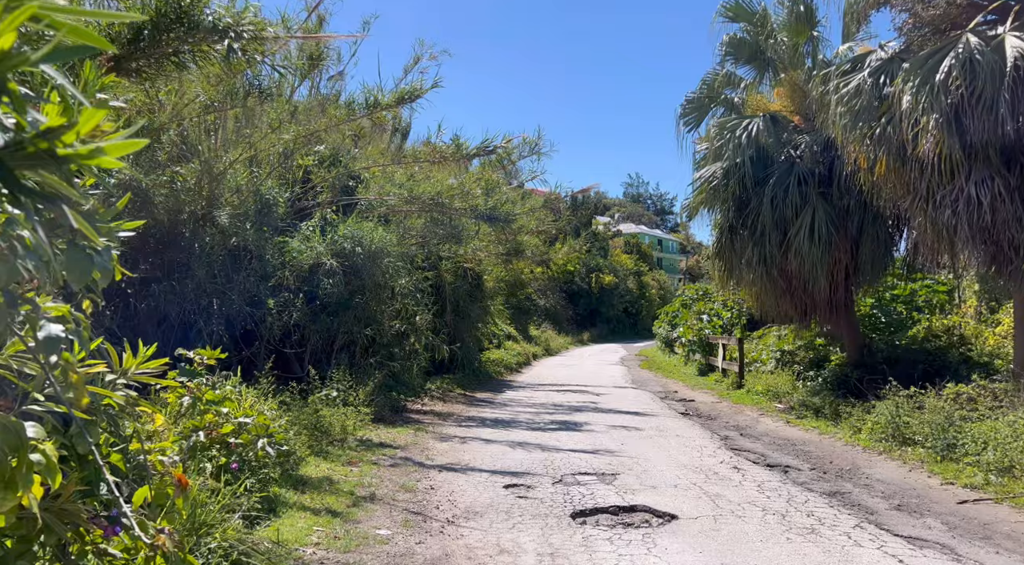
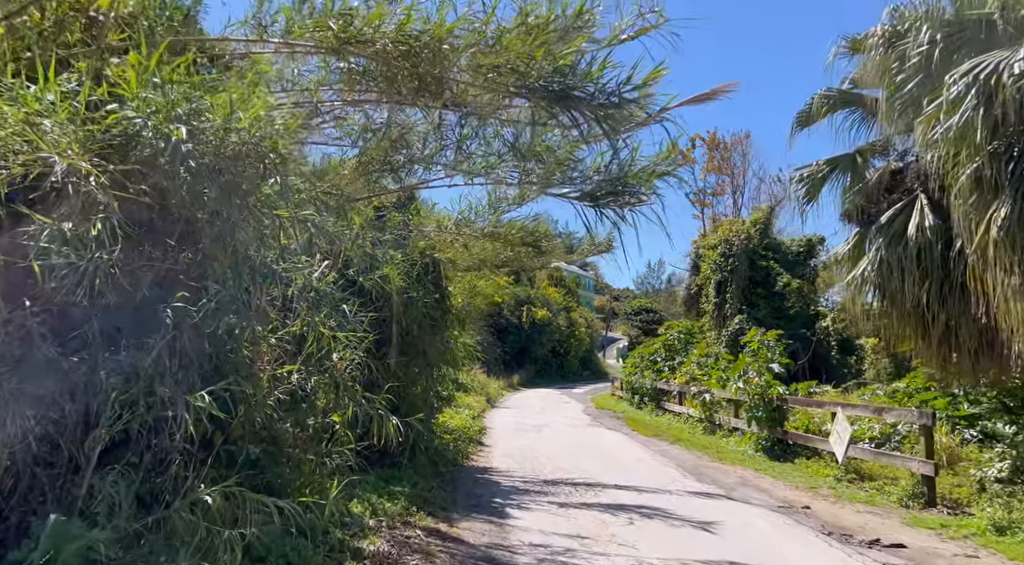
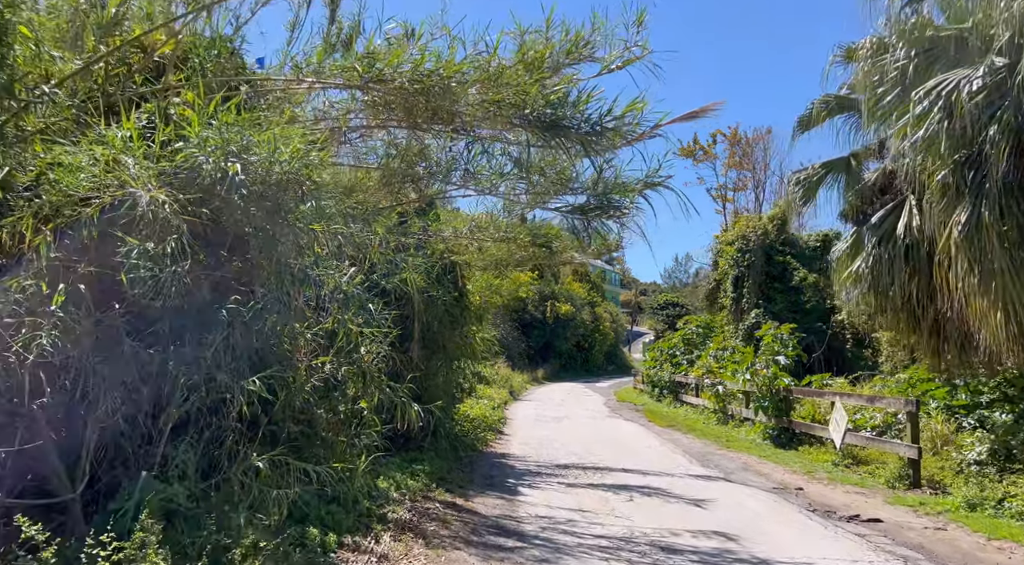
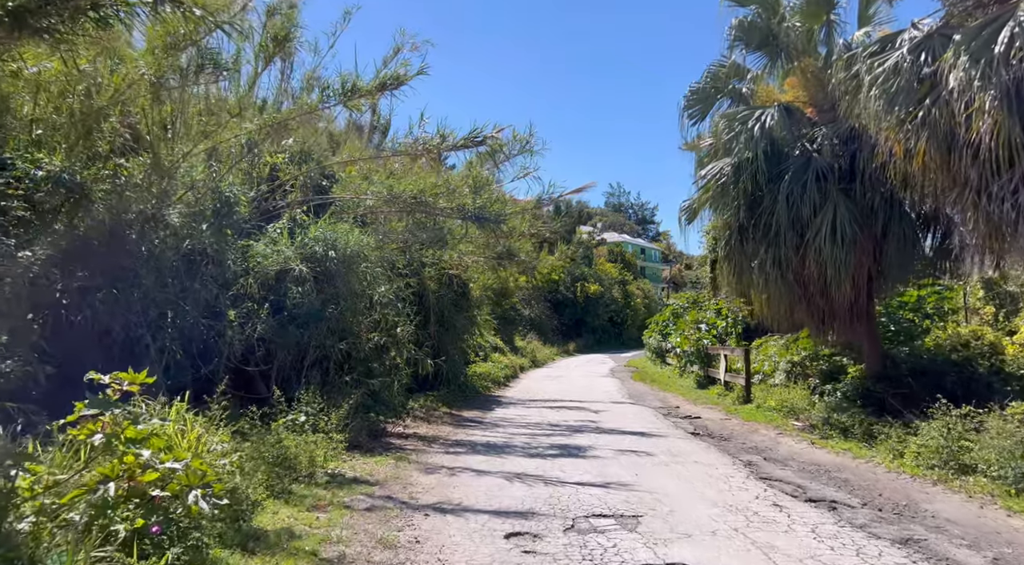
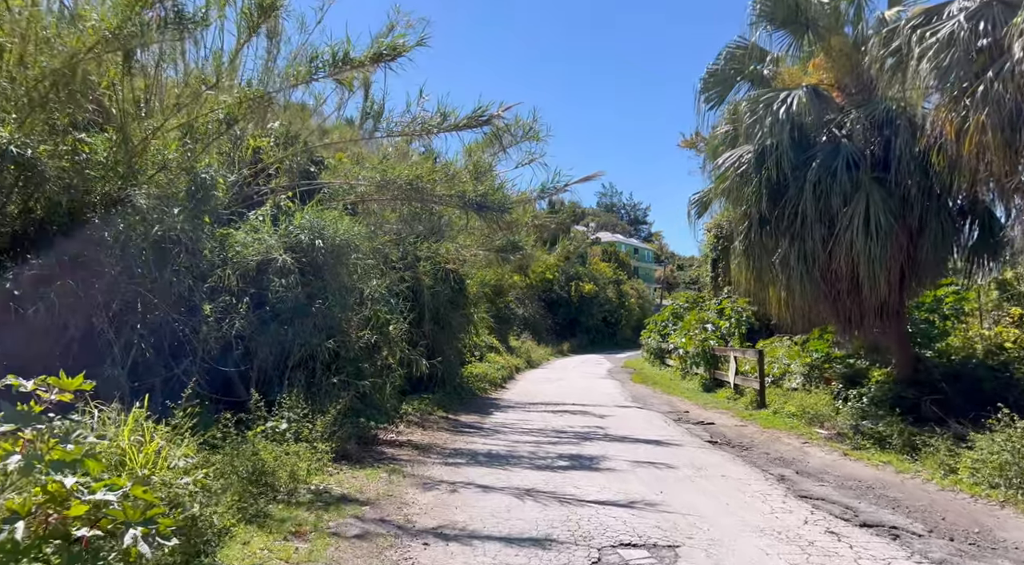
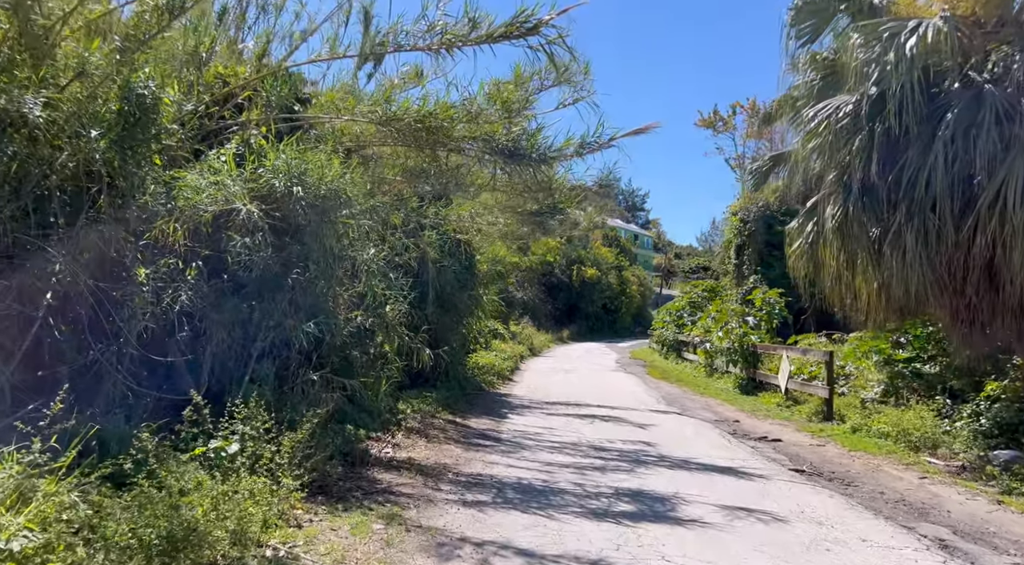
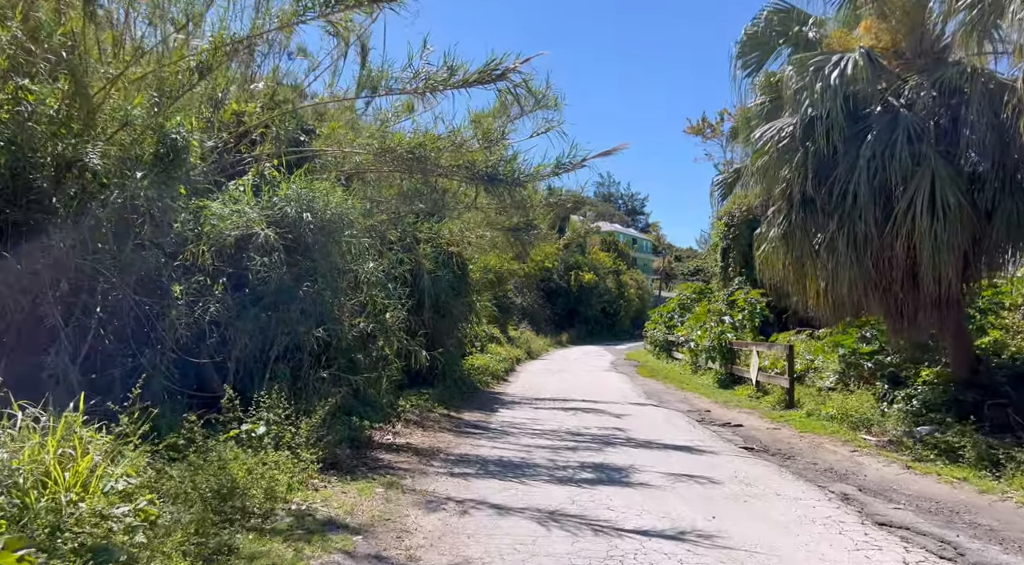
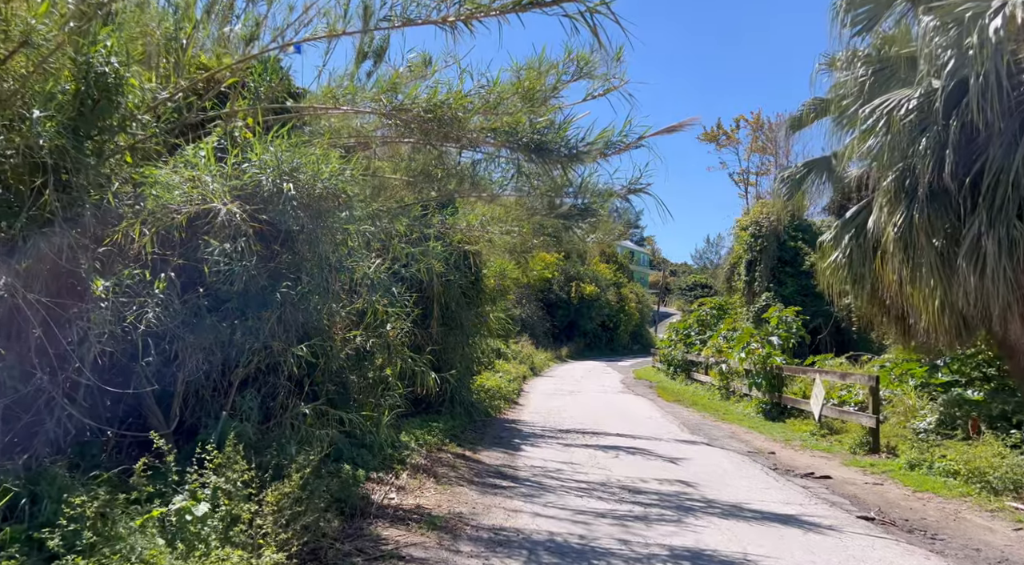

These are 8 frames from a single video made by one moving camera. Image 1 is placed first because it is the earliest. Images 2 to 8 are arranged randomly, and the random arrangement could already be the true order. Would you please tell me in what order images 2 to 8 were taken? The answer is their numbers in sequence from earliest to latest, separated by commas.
4, 5, 7, 6, 8, 3, 2
